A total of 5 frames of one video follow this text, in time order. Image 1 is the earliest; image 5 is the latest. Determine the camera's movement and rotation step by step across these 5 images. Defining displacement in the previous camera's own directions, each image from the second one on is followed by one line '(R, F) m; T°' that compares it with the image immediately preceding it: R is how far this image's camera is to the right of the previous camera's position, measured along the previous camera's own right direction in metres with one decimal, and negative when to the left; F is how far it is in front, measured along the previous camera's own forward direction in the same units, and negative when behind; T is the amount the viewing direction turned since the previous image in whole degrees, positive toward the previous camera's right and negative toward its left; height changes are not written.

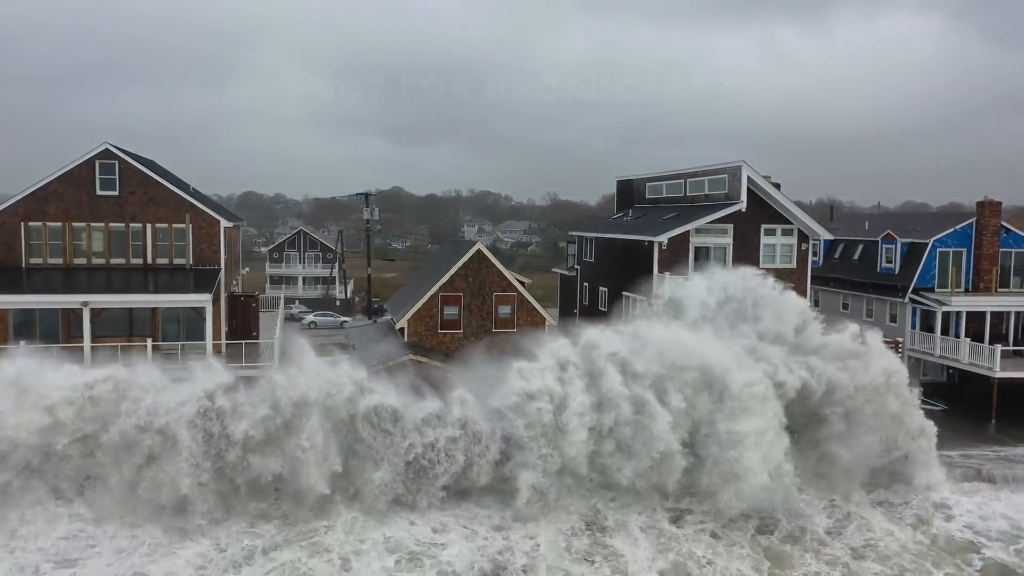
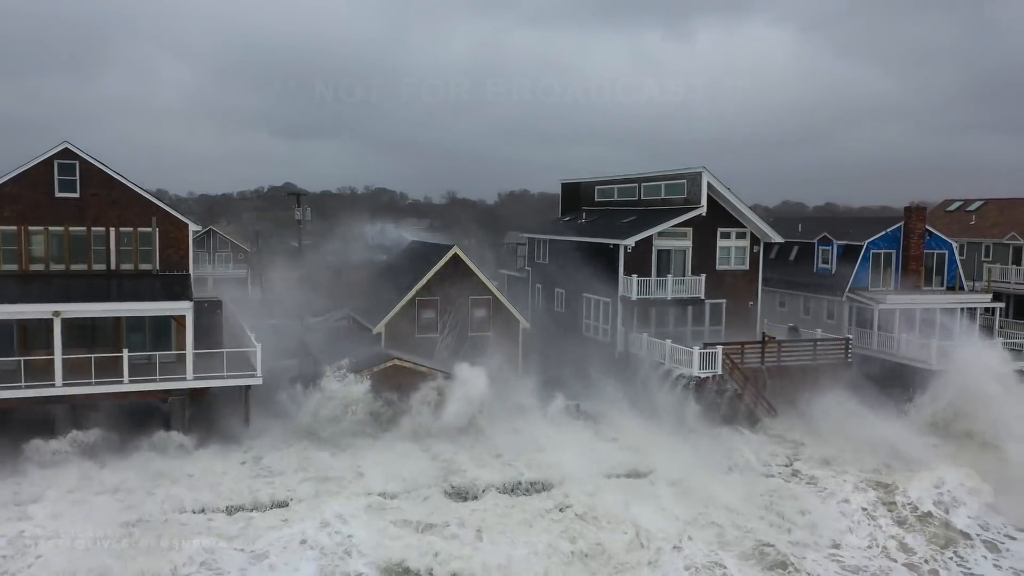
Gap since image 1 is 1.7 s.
(-2.5, -0.1) m; +8°
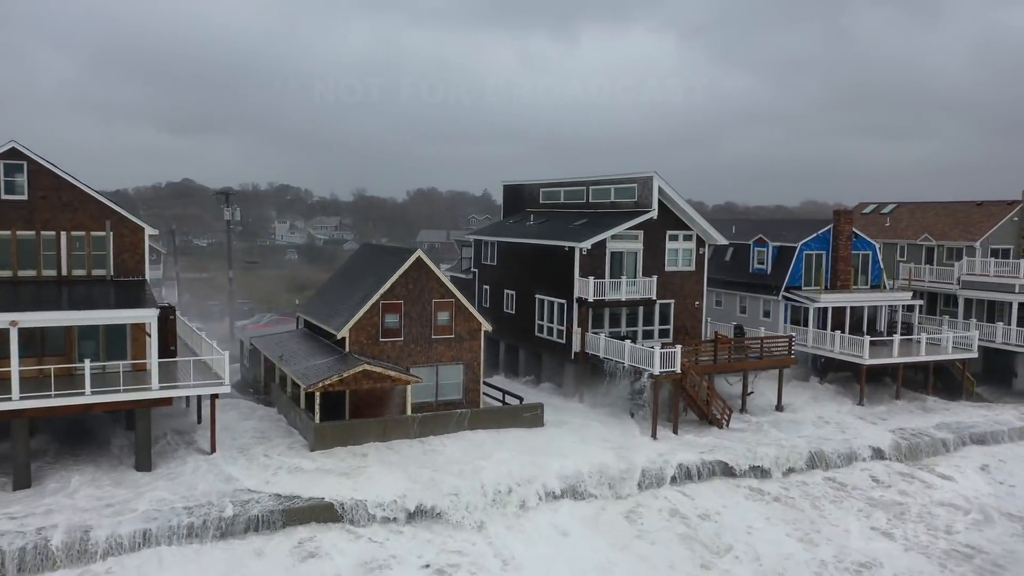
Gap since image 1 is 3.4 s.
(-1.8, -0.1) m; +7°
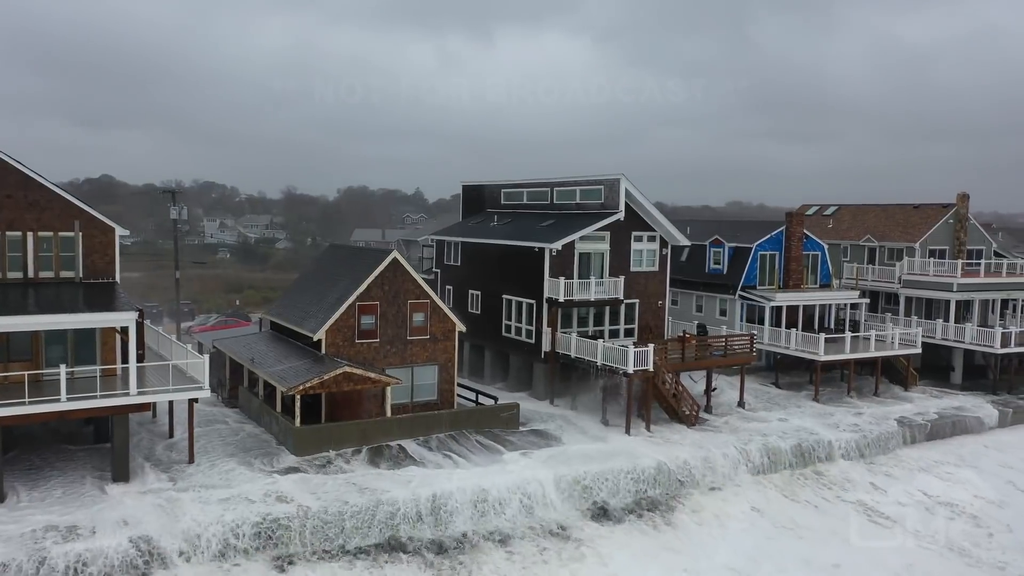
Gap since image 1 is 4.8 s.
(-1.4, -0.1) m; +5°
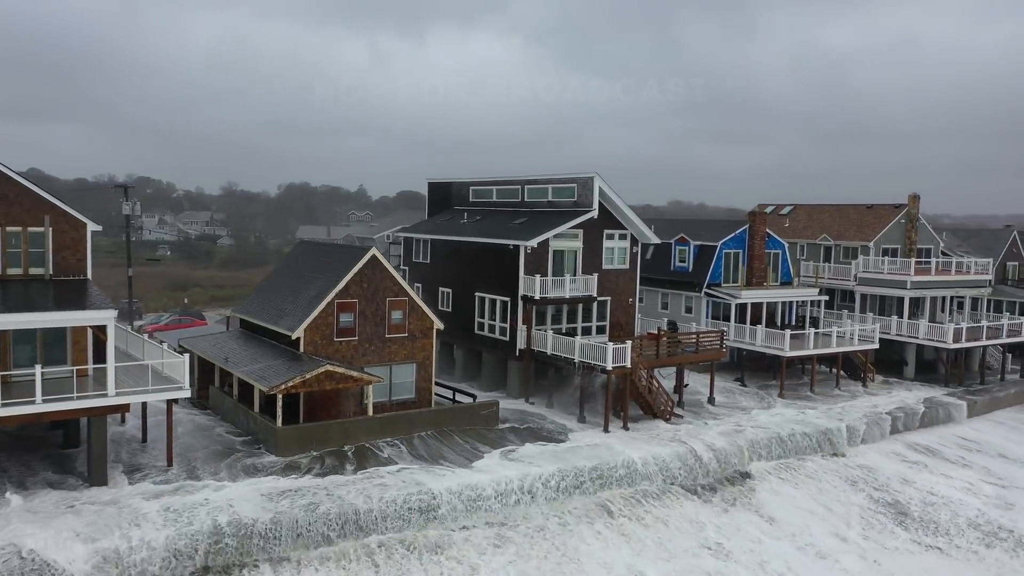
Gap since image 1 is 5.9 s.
(-1.1, +0.1) m; +4°
